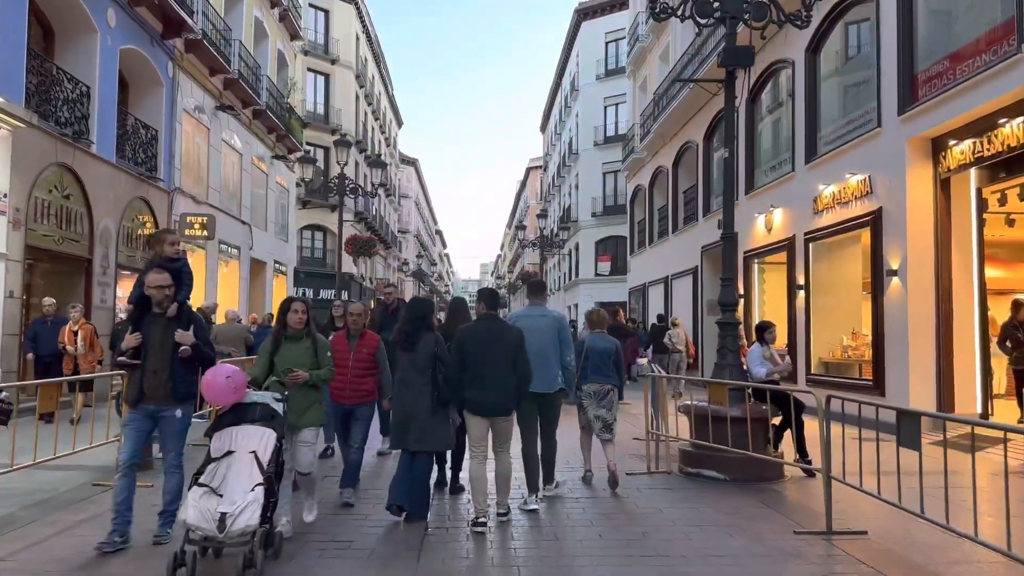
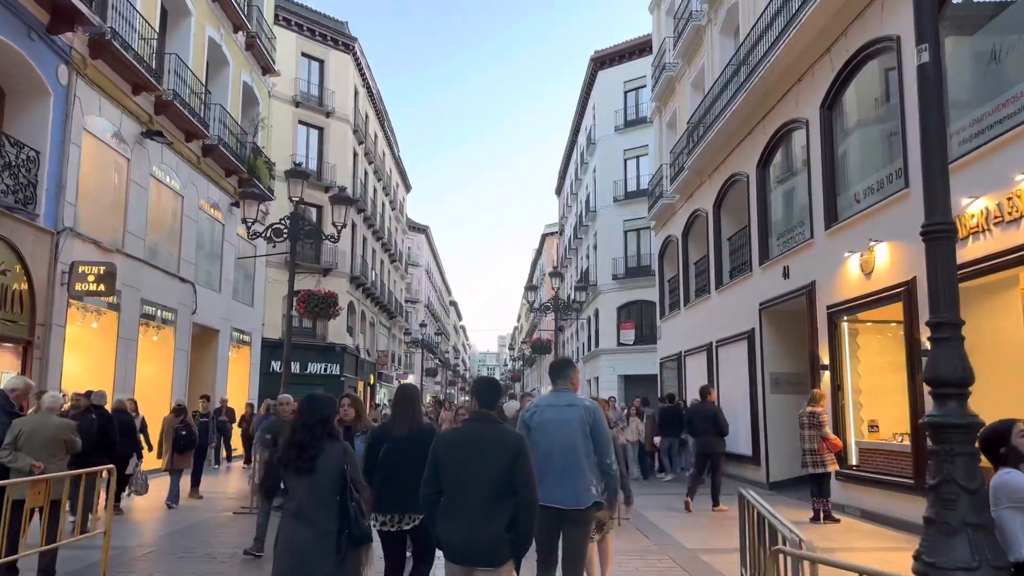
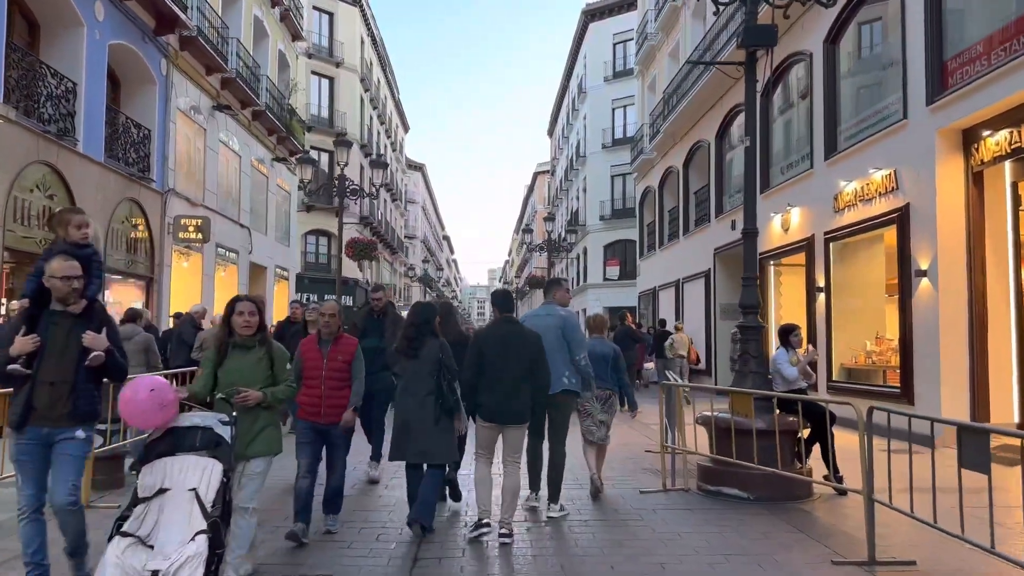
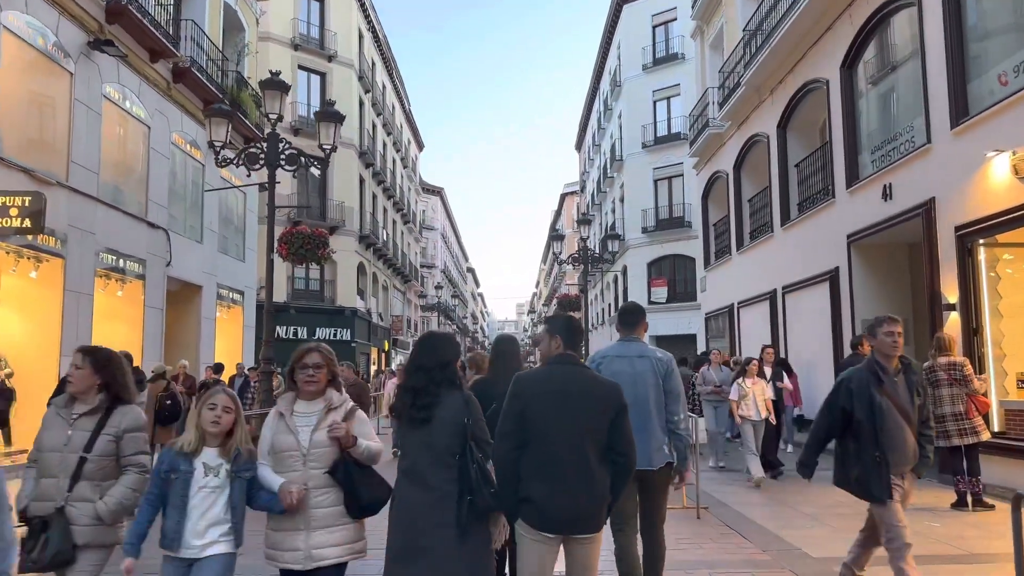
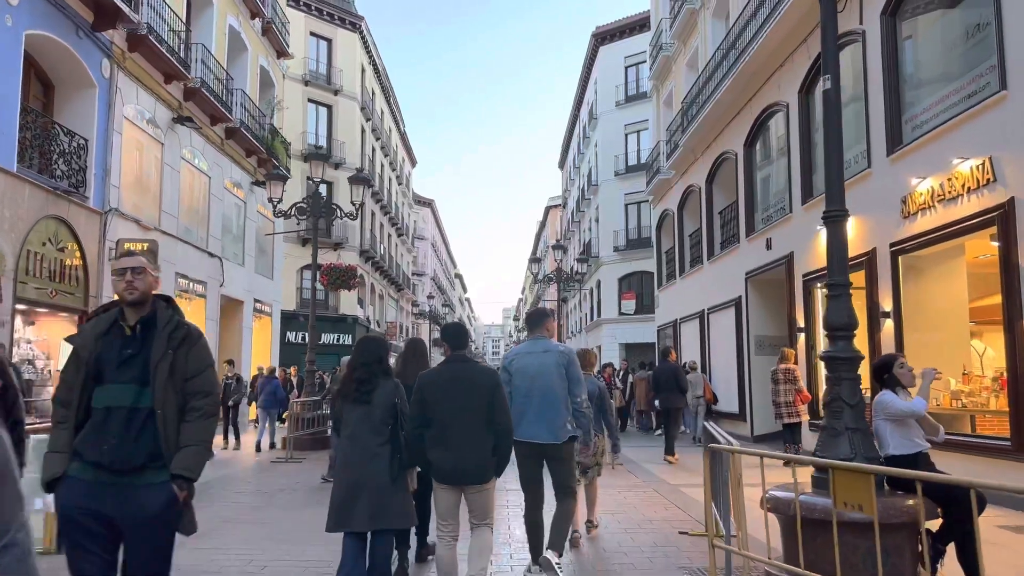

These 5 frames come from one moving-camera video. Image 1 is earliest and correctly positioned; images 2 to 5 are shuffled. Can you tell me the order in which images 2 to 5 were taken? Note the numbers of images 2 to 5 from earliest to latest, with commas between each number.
3, 5, 2, 4
